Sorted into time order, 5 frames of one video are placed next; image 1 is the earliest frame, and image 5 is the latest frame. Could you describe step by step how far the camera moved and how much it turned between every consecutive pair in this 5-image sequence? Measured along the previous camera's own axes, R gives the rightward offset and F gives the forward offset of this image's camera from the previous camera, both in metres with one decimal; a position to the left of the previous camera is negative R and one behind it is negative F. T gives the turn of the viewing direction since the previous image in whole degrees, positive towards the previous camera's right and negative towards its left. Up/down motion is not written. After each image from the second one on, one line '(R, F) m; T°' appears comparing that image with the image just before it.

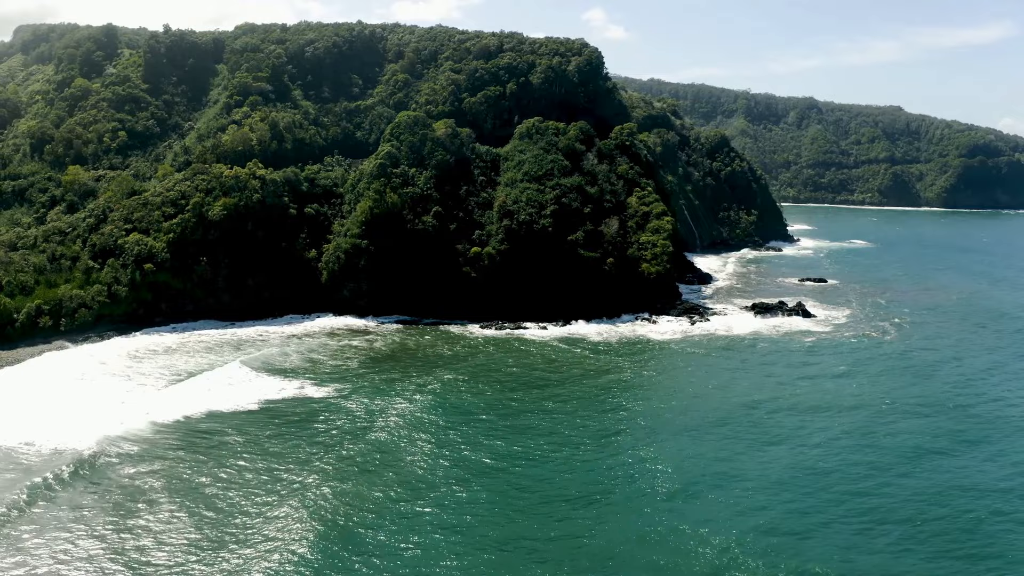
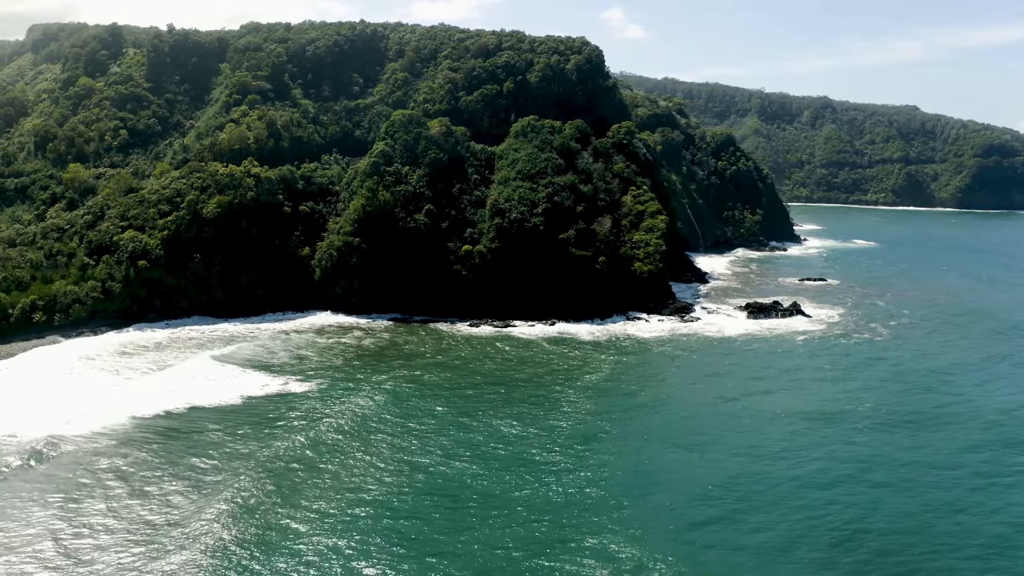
(+1.9, 0.0) m; -1°
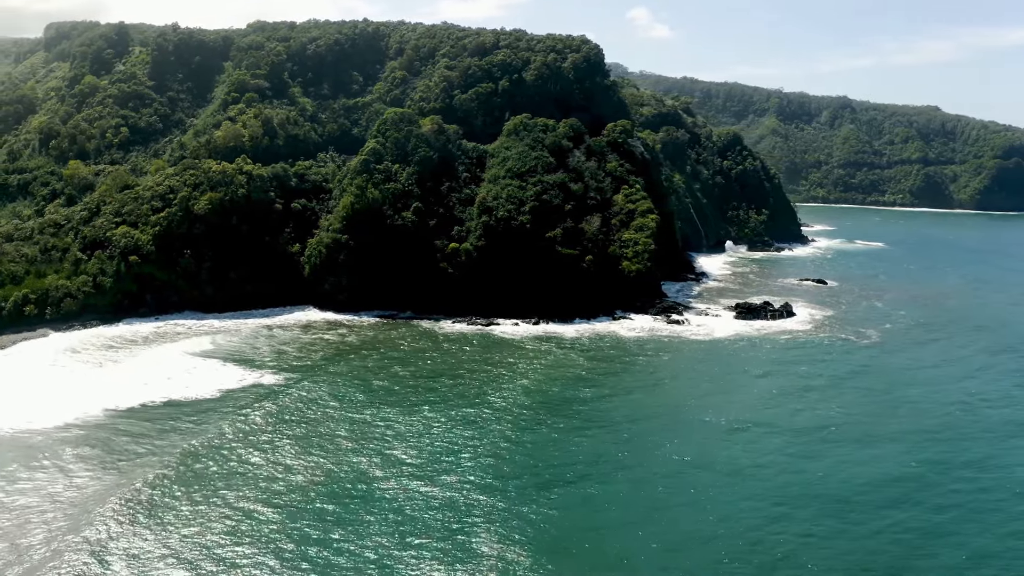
(+2.6, 0.0) m; -1°
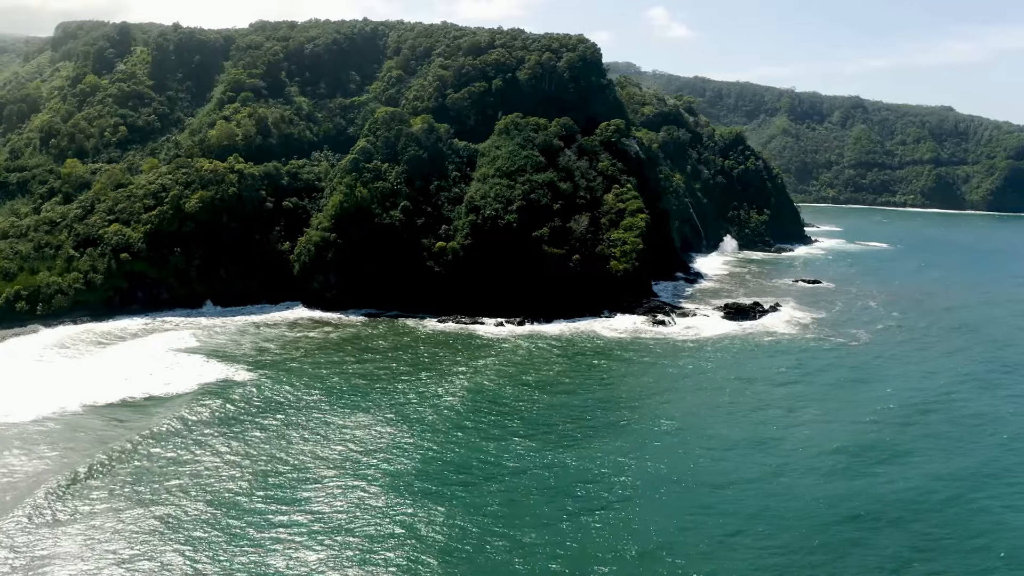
(+2.1, -0.1) m; -1°
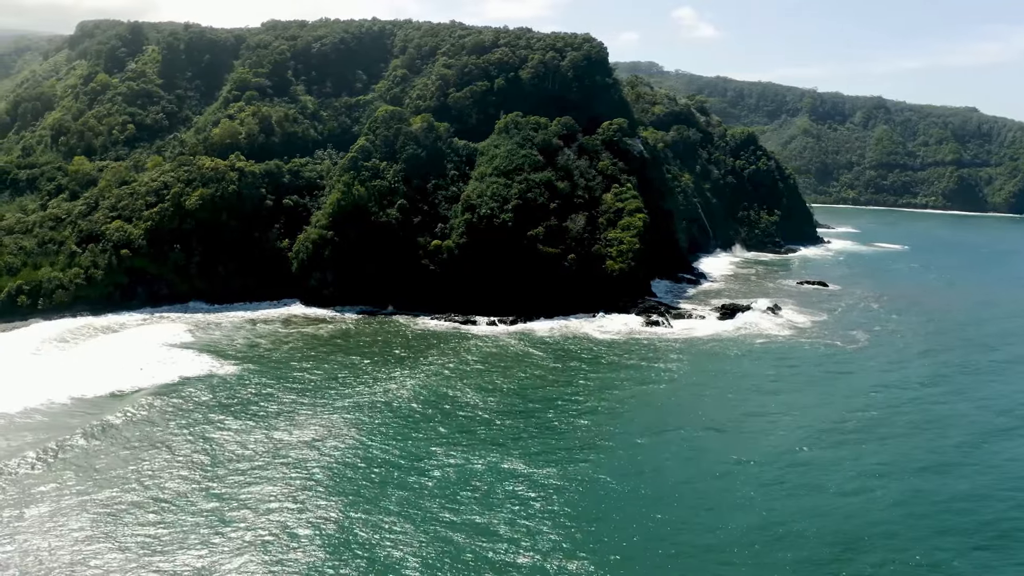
(+2.0, +0.1) m; -2°
